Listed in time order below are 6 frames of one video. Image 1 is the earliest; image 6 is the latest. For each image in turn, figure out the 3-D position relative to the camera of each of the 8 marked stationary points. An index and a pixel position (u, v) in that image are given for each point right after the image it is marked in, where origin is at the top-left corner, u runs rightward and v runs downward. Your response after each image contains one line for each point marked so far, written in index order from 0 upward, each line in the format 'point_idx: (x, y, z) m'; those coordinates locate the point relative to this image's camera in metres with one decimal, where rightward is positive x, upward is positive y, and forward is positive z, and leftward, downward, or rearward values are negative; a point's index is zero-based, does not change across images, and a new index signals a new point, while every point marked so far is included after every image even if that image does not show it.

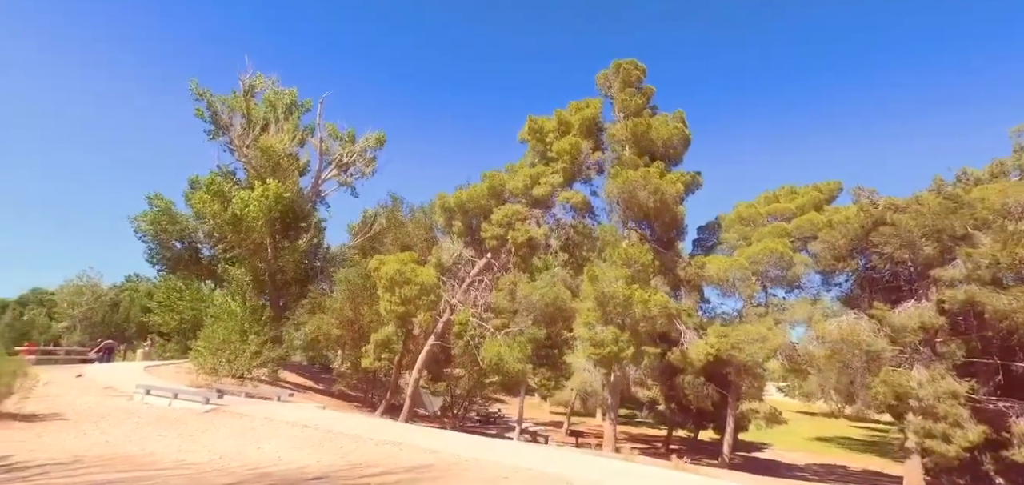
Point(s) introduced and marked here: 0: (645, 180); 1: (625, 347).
0: (+4.5, +2.2, +17.9) m
1: (+3.4, -3.1, +16.0) m
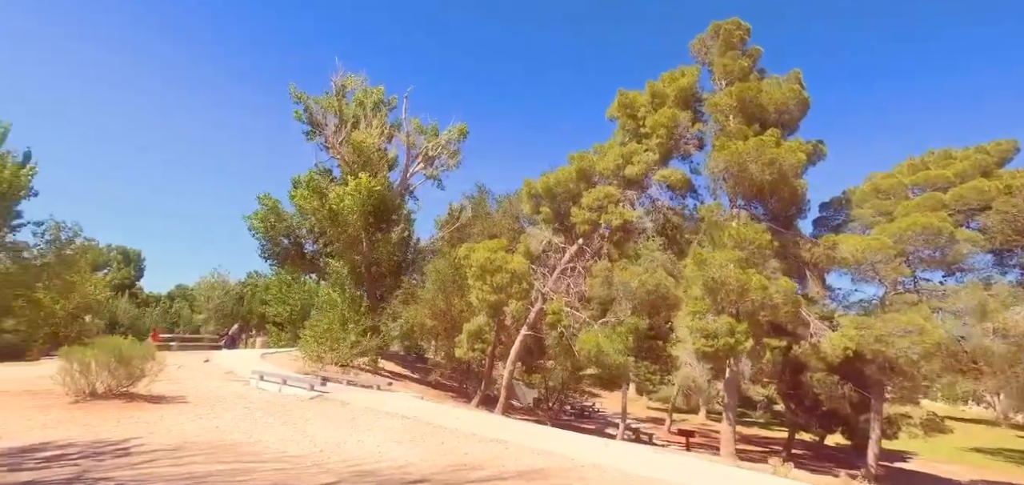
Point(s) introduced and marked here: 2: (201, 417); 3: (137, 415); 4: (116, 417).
0: (+7.4, +2.8, +16.0) m
1: (+6.1, -2.6, +14.4) m
2: (-8.6, -4.9, +15.1) m
3: (-10.8, -5.0, +15.8) m
4: (-11.3, -5.0, +15.6) m
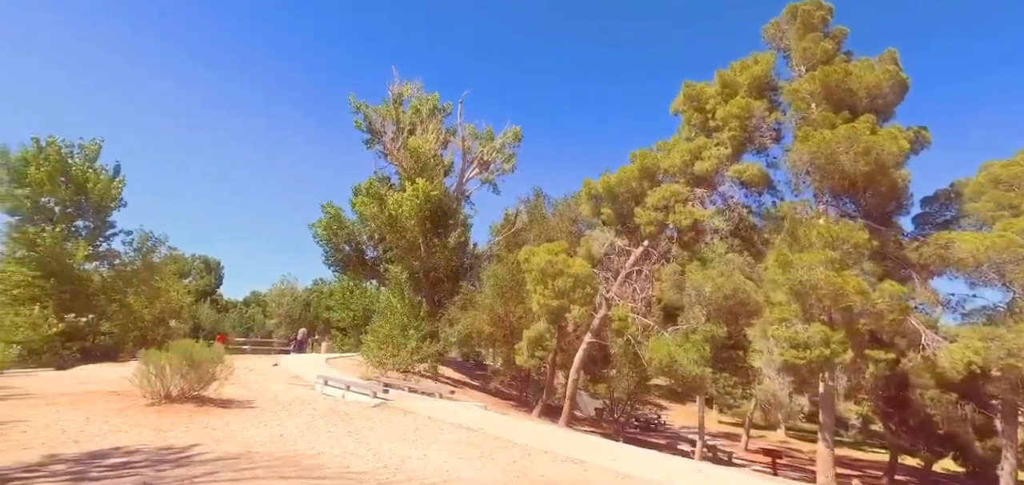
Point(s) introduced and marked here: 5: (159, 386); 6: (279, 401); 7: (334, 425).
0: (+9.1, +2.8, +14.4) m
1: (+7.7, -2.5, +12.8) m
2: (-6.8, -5.0, +15.0) m
3: (-8.9, -5.2, +16.0) m
4: (-9.4, -5.2, +15.8) m
5: (-12.6, -5.1, +19.4) m
6: (-8.5, -5.8, +19.8) m
7: (-4.6, -4.7, +13.9) m
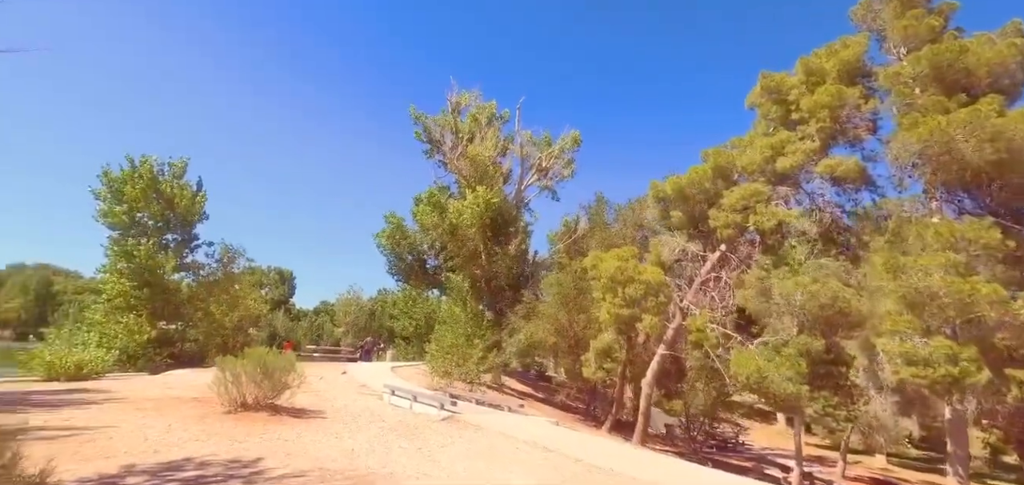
0: (+10.7, +2.8, +12.5) m
1: (+9.3, -2.6, +11.1) m
2: (-4.9, -5.3, +14.8) m
3: (-6.9, -5.5, +15.9) m
4: (-7.4, -5.5, +15.8) m
5: (-10.1, -5.5, +19.8) m
6: (-6.0, -6.2, +19.7) m
7: (-2.8, -4.9, +13.4) m
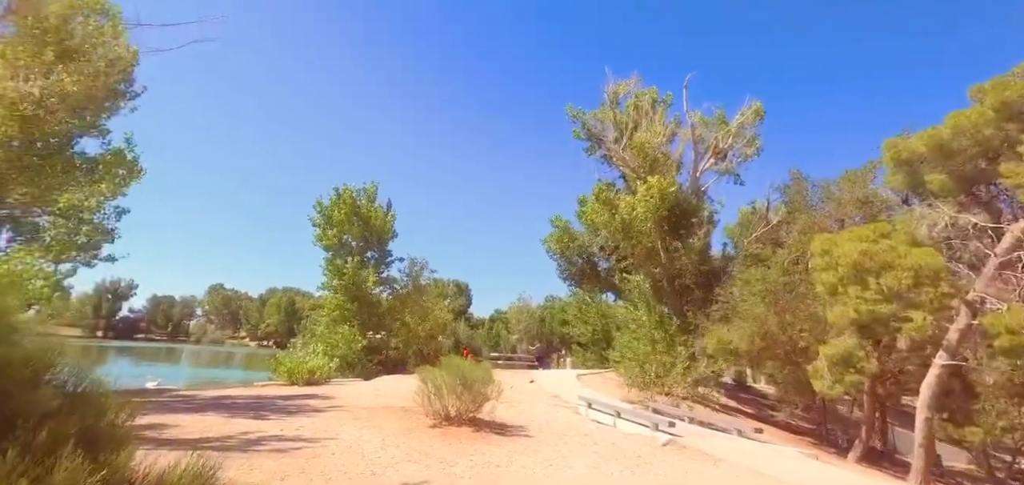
0: (+14.5, +3.8, +6.5) m
1: (+13.0, -1.6, +5.4) m
2: (+0.8, -5.4, +13.1) m
3: (-0.7, -5.7, +14.8) m
4: (-1.2, -5.8, +14.8) m
5: (-2.6, -5.9, +19.4) m
6: (+1.3, -6.3, +18.2) m
7: (+2.4, -4.8, +11.2) m
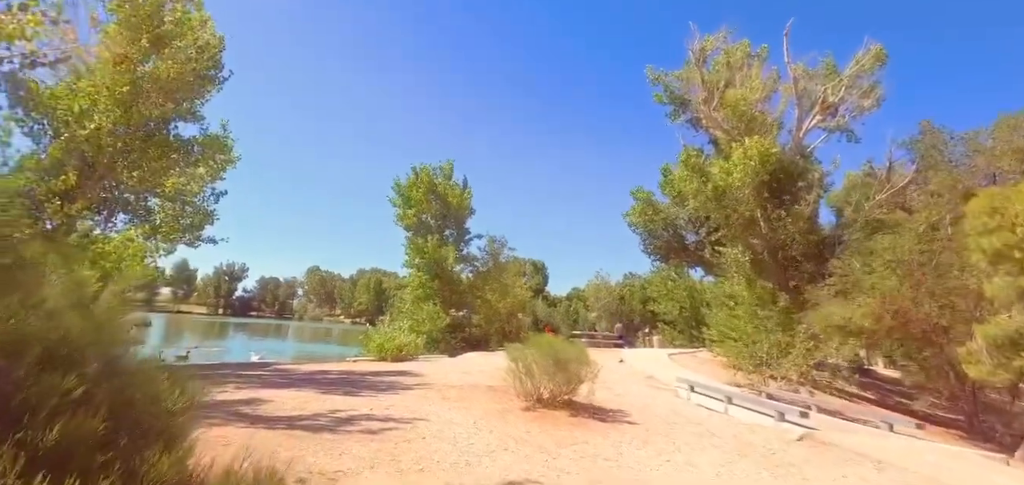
0: (+15.5, +4.7, +2.4) m
1: (+14.1, -0.8, +1.8) m
2: (+3.1, -4.5, +11.2) m
3: (+1.9, -4.8, +13.1) m
4: (+1.4, -4.9, +13.2) m
5: (+0.6, -4.9, +18.0) m
6: (+4.4, -5.2, +16.2) m
7: (+4.5, -4.0, +9.1) m
